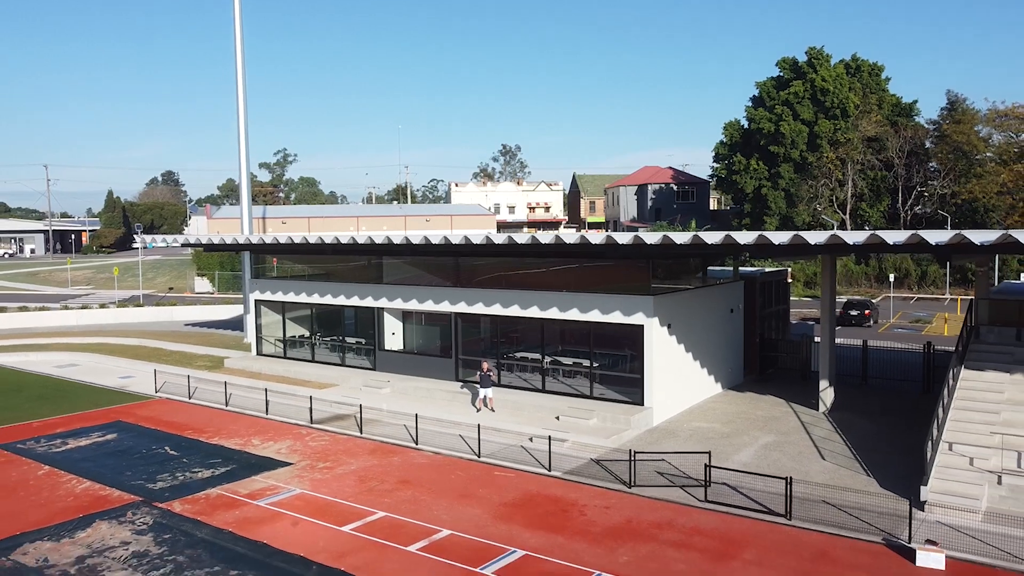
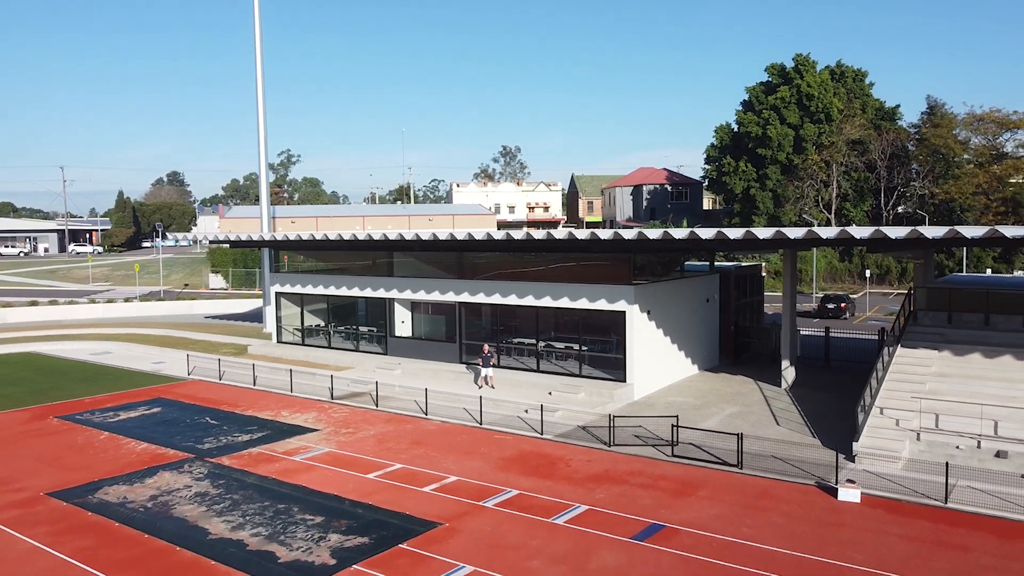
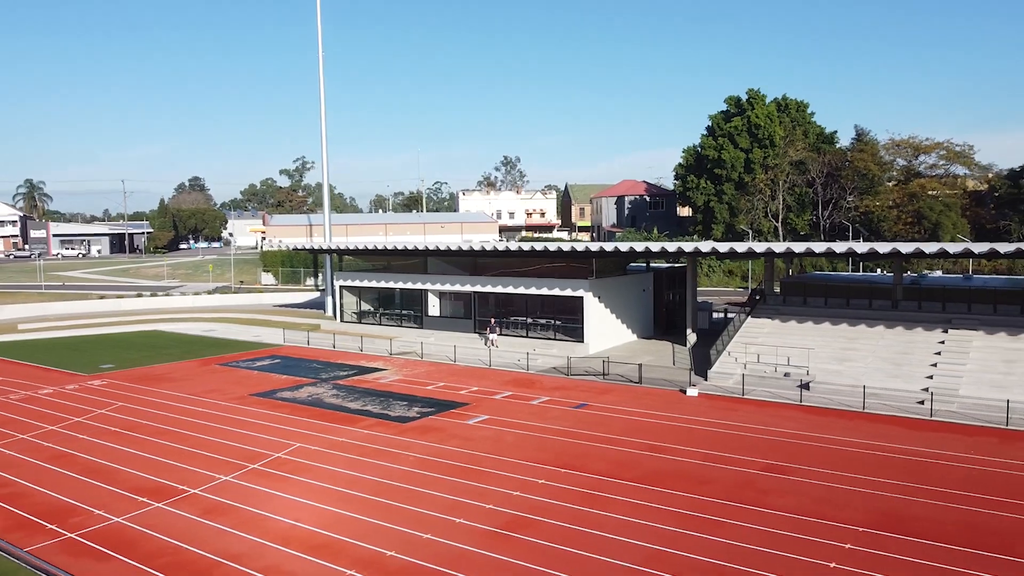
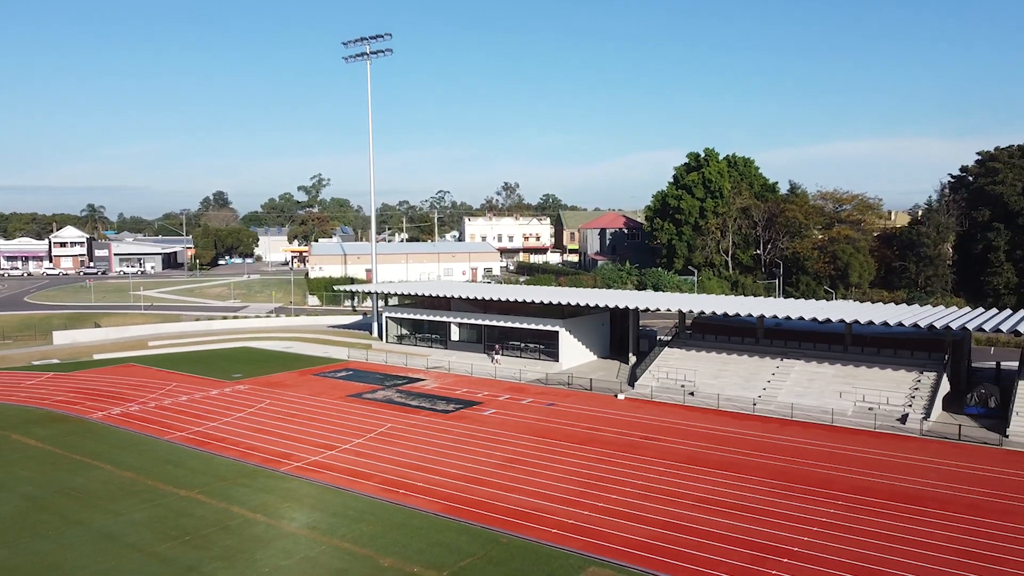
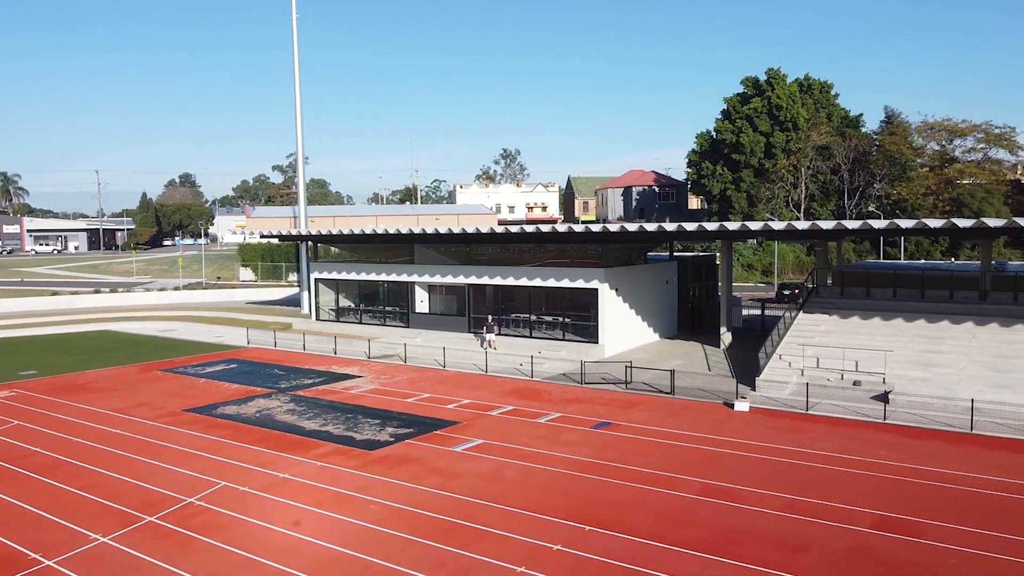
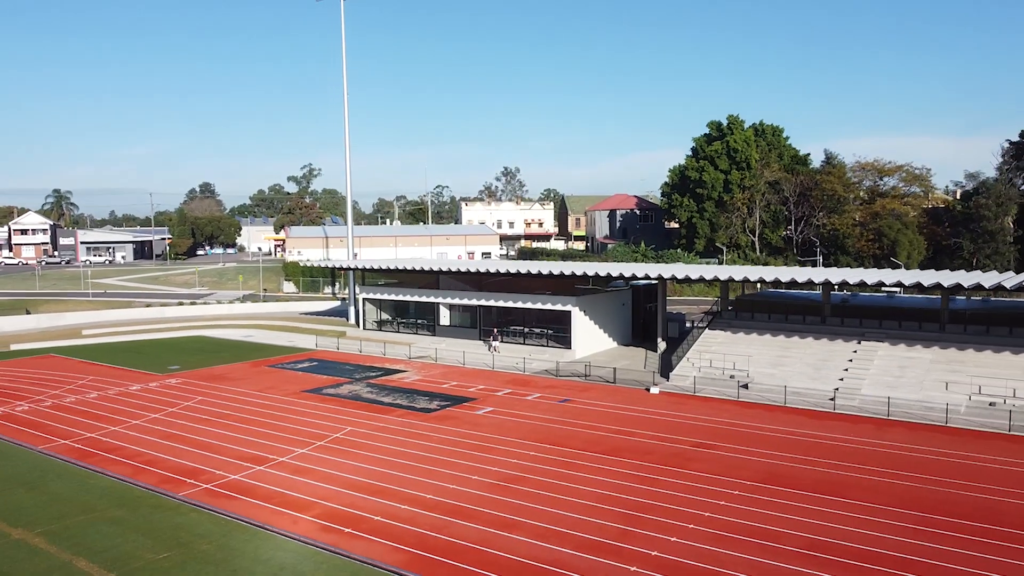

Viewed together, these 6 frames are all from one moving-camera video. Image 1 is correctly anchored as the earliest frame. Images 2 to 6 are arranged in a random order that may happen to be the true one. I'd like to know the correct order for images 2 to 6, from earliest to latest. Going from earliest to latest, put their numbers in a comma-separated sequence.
2, 5, 3, 6, 4
